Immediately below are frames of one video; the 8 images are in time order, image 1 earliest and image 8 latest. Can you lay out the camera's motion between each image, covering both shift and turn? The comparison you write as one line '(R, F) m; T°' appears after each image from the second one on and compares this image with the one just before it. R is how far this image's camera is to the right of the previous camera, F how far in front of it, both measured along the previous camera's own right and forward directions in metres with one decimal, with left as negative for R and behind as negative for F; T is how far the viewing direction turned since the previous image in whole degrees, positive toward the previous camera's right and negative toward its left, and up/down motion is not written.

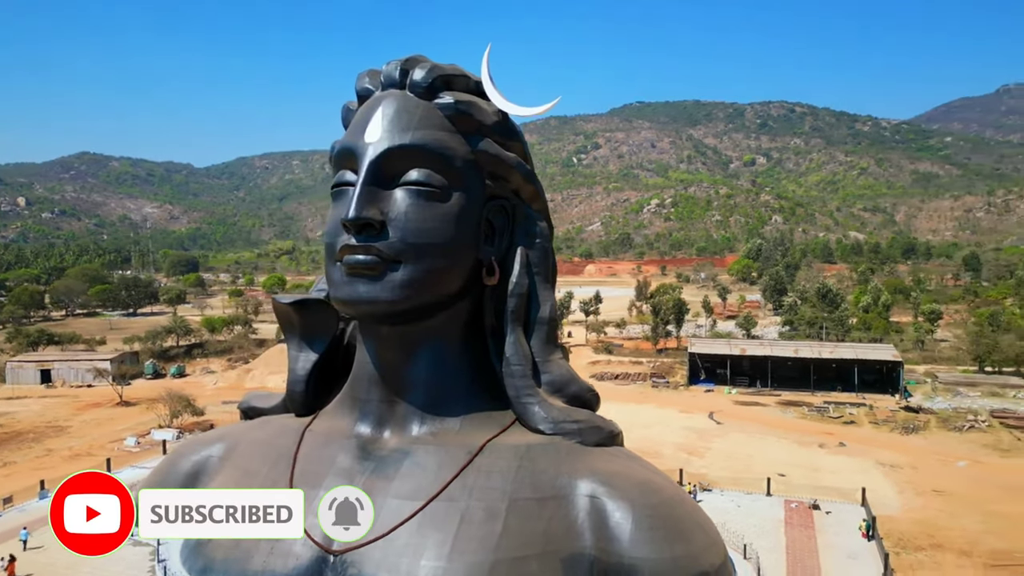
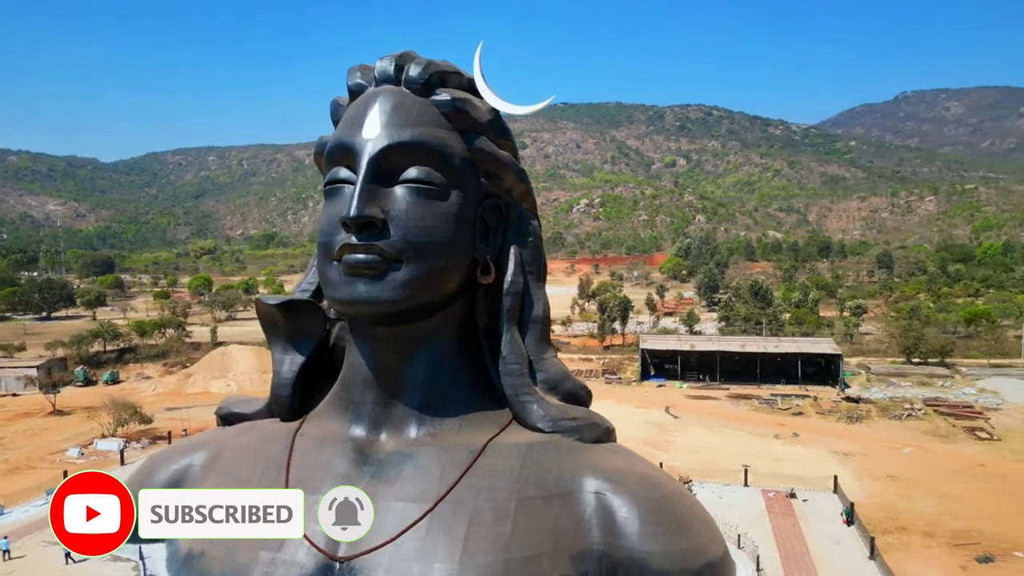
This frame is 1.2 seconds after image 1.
(-0.5, 0.0) m; +6°
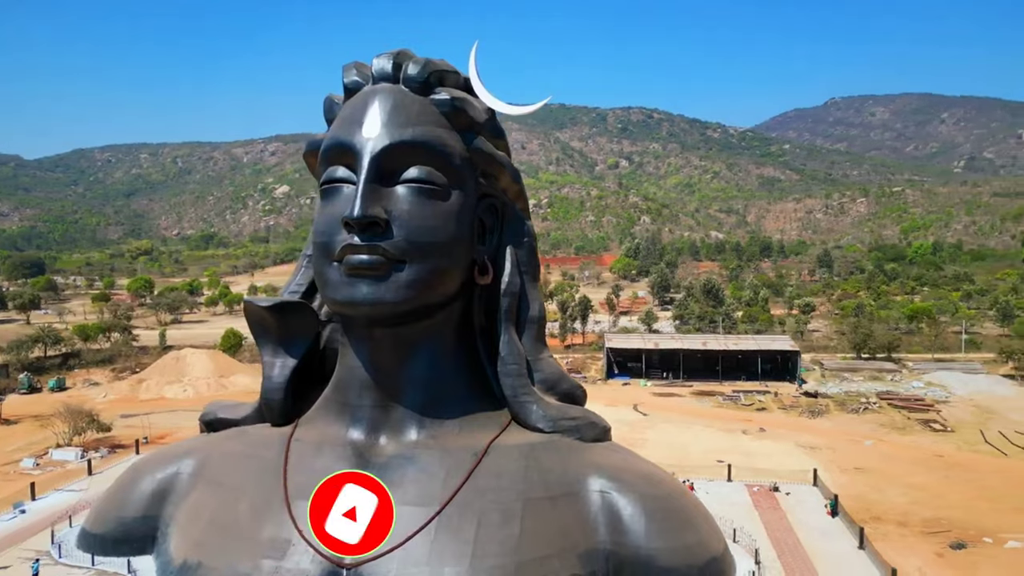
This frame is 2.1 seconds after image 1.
(-0.4, 0.0) m; +4°
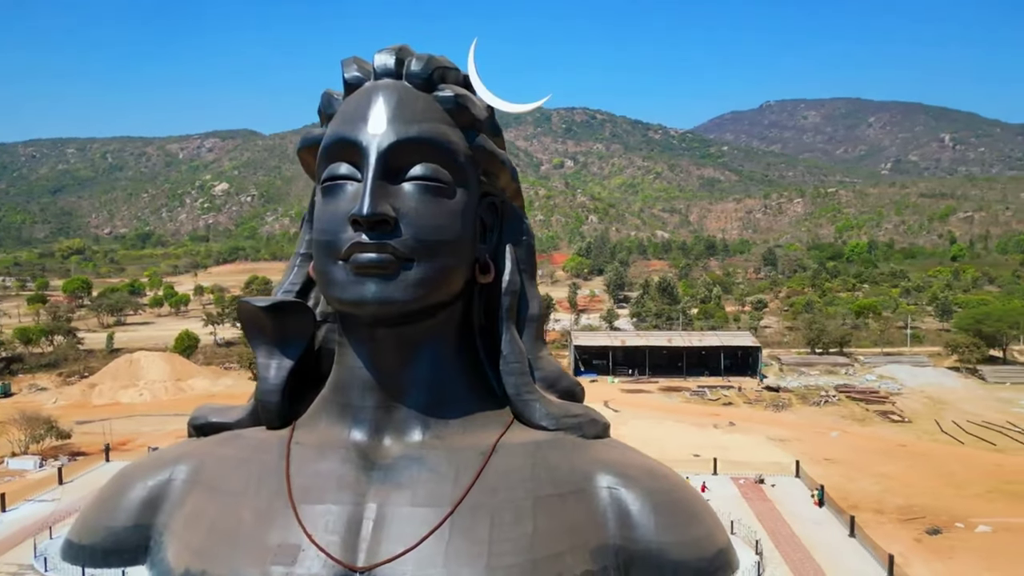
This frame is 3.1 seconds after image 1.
(-0.4, 0.0) m; +4°
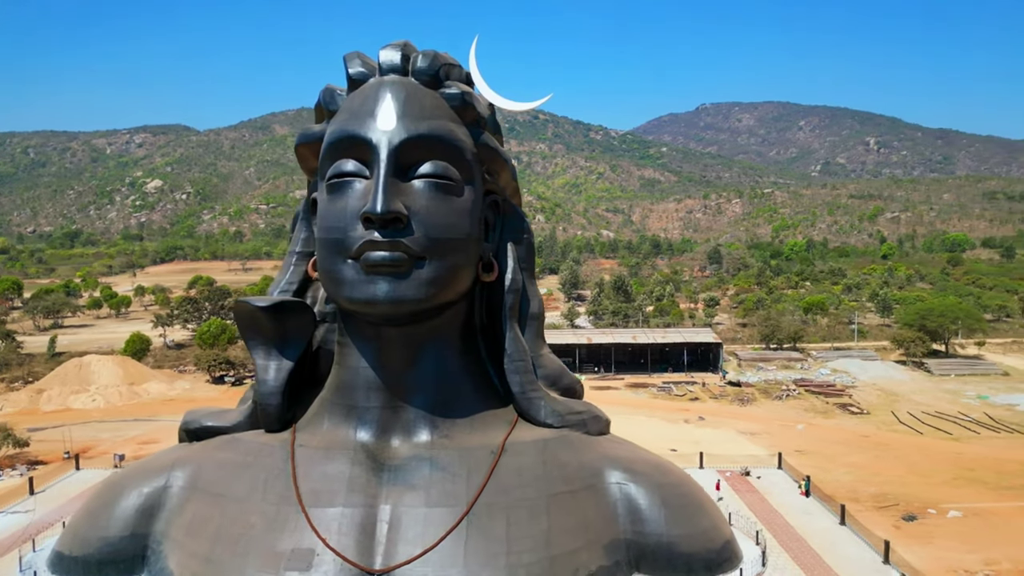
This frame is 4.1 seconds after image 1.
(-0.4, 0.0) m; +4°
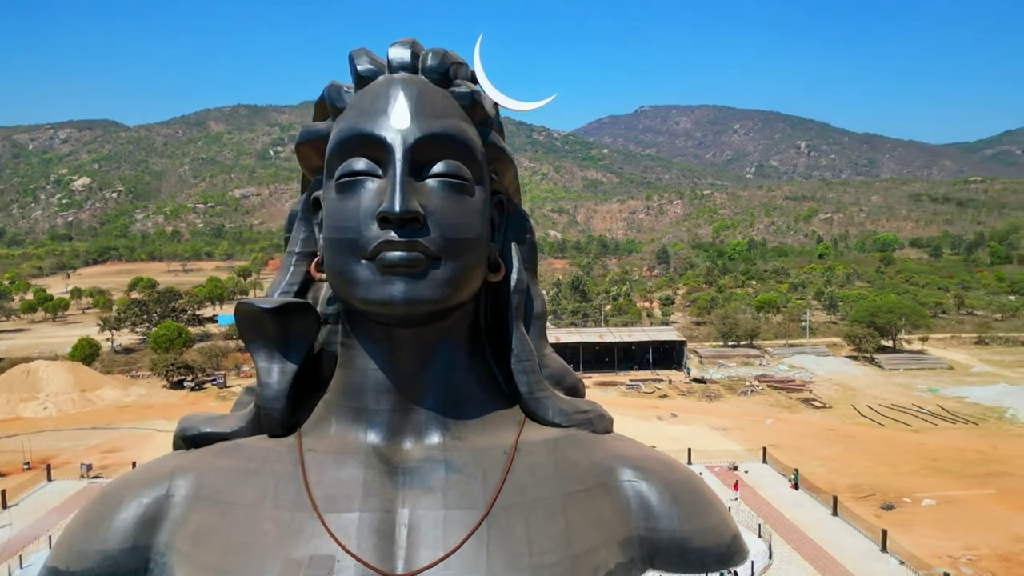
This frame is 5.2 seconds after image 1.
(-0.5, 0.0) m; +4°
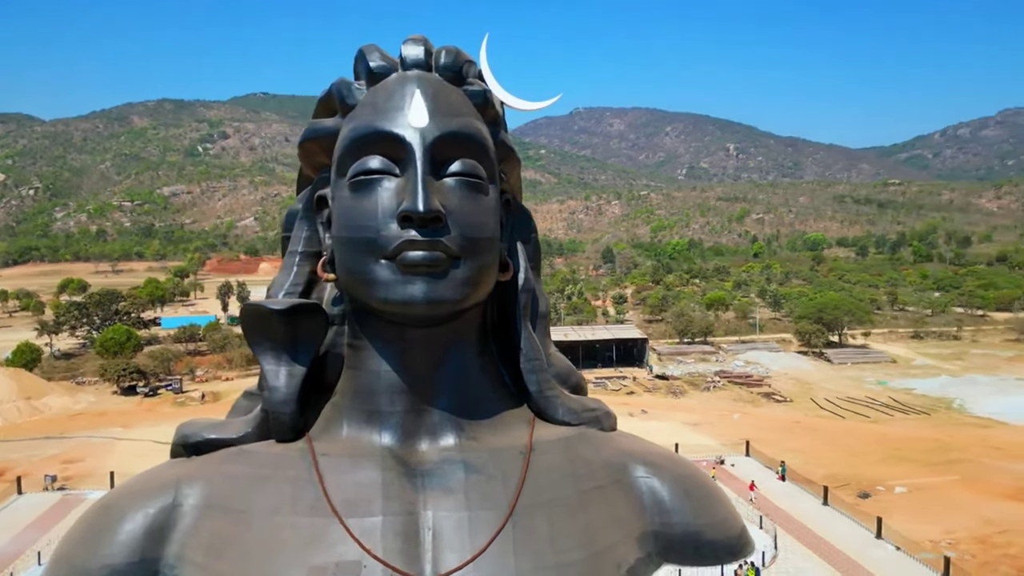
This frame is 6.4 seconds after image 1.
(-0.5, 0.0) m; +5°
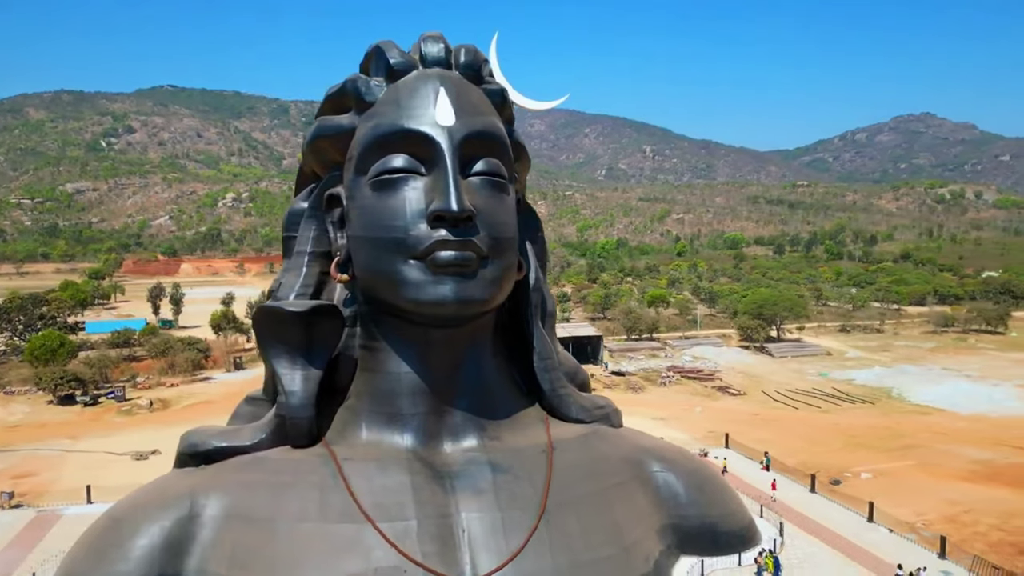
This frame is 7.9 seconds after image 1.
(-0.6, 0.0) m; +6°
